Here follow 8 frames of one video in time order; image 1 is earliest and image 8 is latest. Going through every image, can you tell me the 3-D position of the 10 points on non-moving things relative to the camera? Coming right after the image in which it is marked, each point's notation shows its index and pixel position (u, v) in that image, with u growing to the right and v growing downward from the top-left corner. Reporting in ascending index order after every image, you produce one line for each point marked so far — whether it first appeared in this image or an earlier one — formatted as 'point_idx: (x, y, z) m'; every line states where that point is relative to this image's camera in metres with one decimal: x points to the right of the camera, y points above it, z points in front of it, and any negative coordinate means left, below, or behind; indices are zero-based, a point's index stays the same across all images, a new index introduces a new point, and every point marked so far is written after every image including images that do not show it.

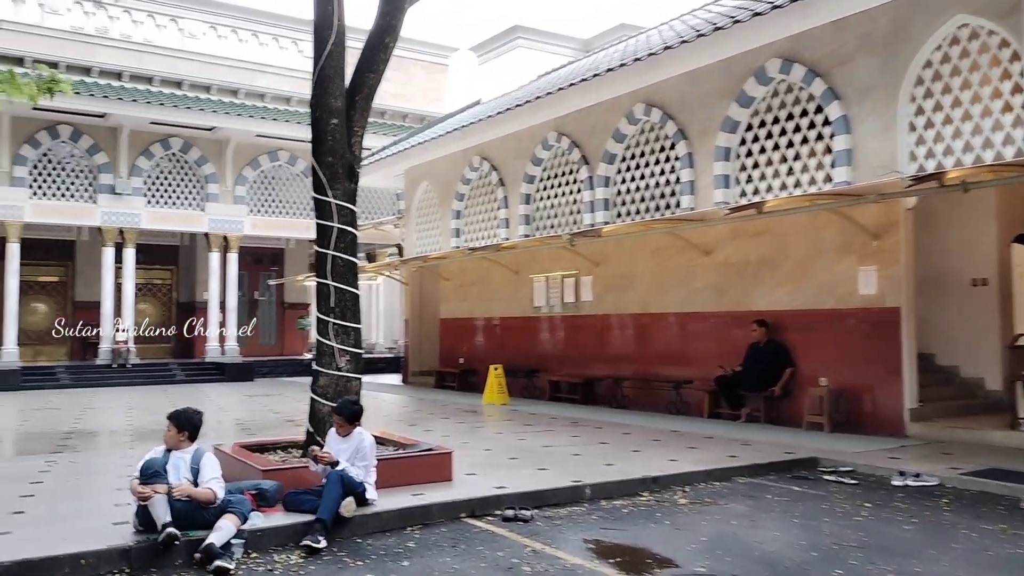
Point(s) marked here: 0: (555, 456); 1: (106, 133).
0: (+0.4, -1.6, +7.9) m
1: (-9.4, +3.6, +18.7) m
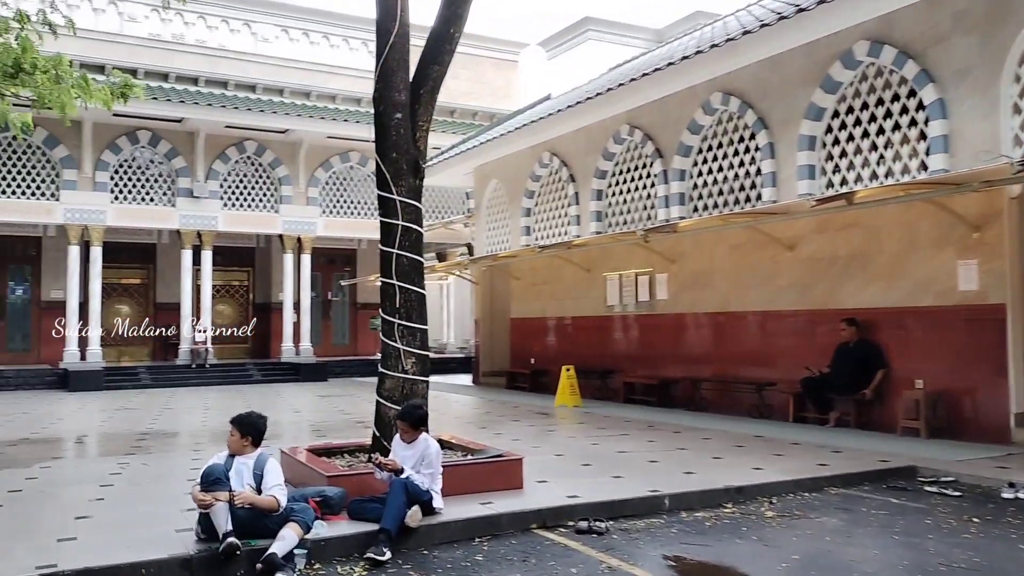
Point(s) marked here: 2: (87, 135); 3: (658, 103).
0: (+1.1, -1.6, +7.5) m
1: (-7.7, +3.5, +19.2) m
2: (-9.3, +3.4, +17.8) m
3: (+2.4, +3.0, +13.2) m
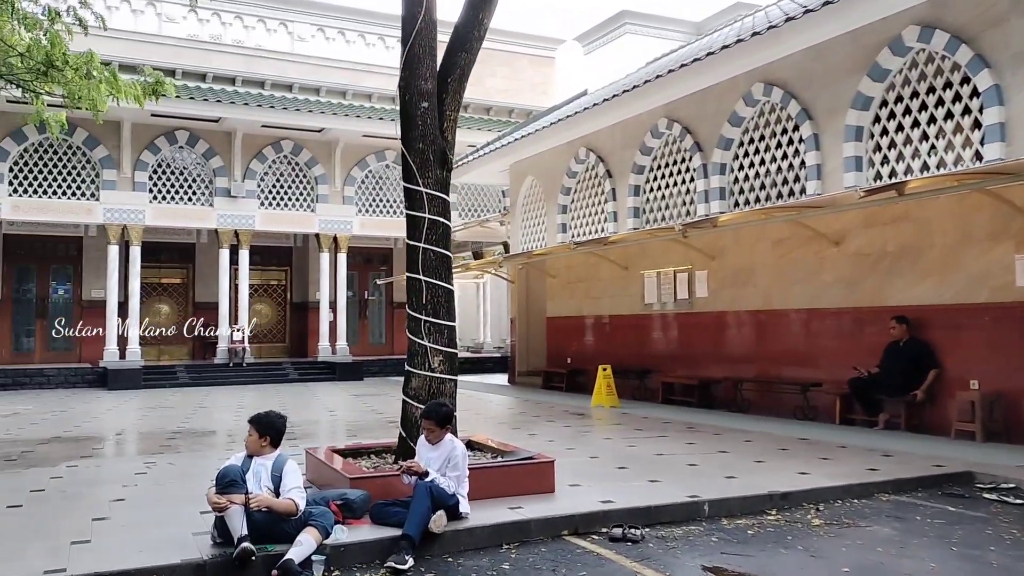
0: (+1.4, -1.6, +7.2) m
1: (-6.9, +3.6, +19.3) m
2: (-8.5, +3.4, +18.0) m
3: (+2.9, +3.0, +12.9) m
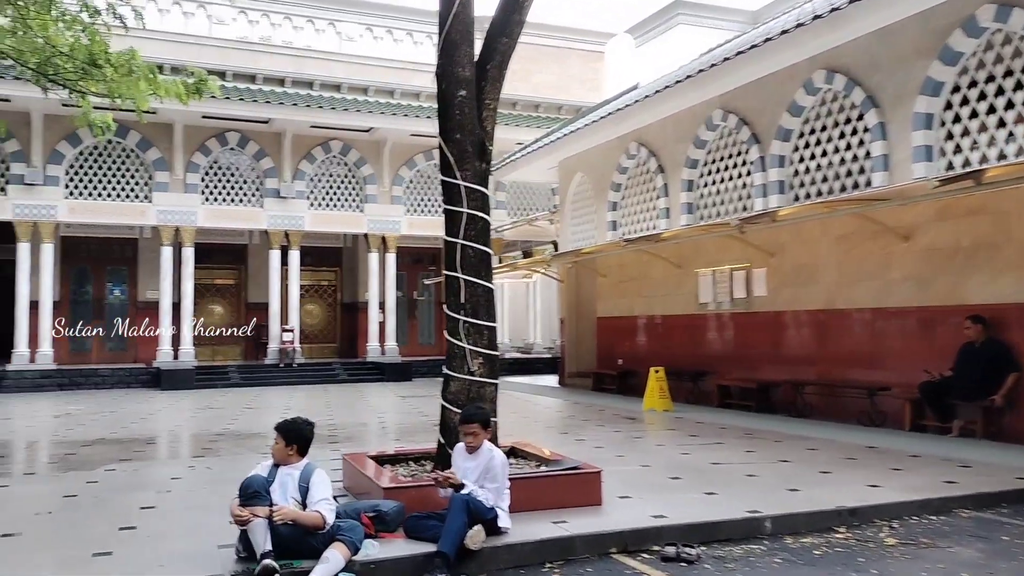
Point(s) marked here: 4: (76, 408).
0: (+1.8, -1.6, +6.7) m
1: (-5.7, +3.5, +19.3) m
2: (-7.5, +3.4, +18.1) m
3: (+3.7, +3.1, +12.3) m
4: (-7.5, -2.1, +14.0) m
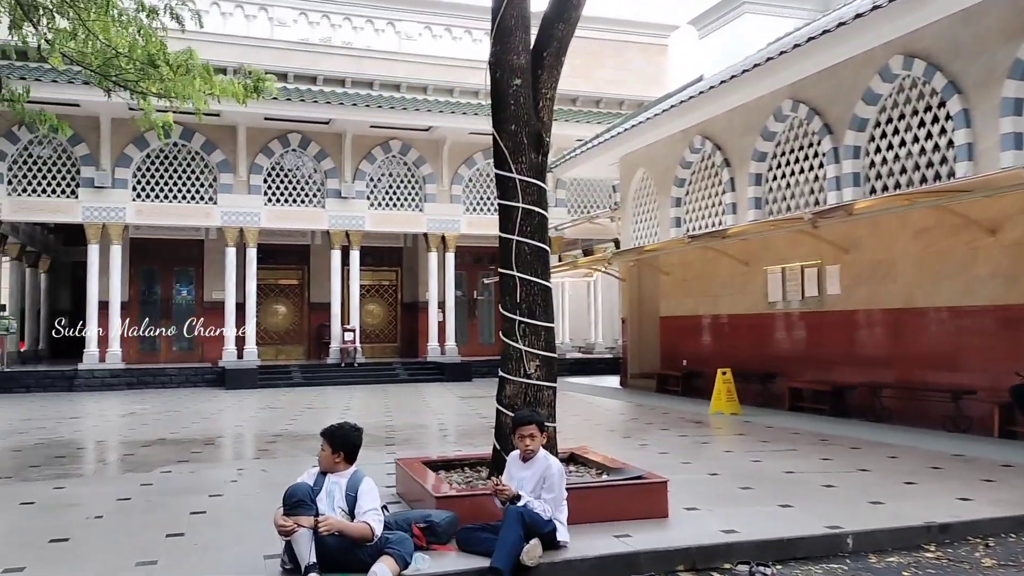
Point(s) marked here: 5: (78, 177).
0: (+2.2, -1.5, +6.3) m
1: (-4.3, +3.5, +19.4) m
2: (-6.1, +3.4, +18.4) m
3: (+4.5, +3.1, +11.7) m
4: (-6.5, -2.1, +14.3) m
5: (-9.4, +2.4, +17.5) m
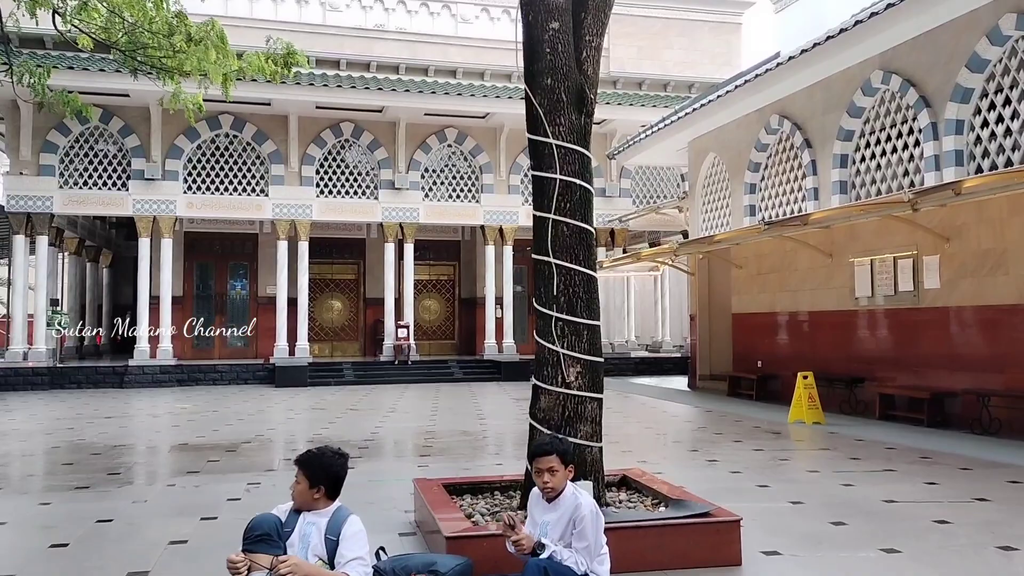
0: (+2.5, -1.5, +5.1) m
1: (-2.9, +3.7, +18.7) m
2: (-4.8, +3.5, +17.8) m
3: (+5.2, +3.2, +10.3) m
4: (-5.5, -2.0, +13.8) m
5: (-8.1, +2.5, +17.2) m
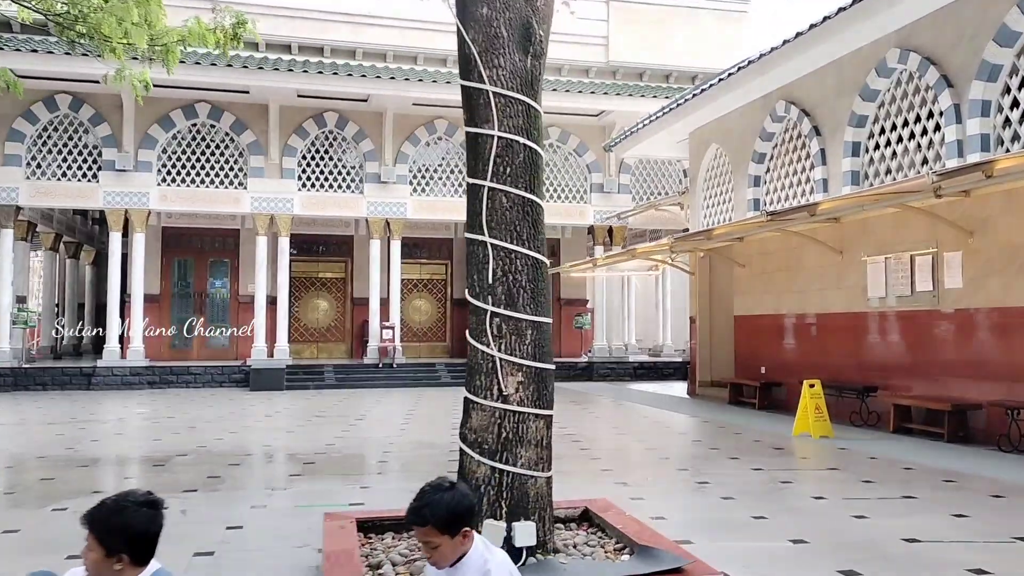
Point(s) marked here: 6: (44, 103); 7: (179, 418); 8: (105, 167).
0: (+2.2, -1.4, +4.1) m
1: (-3.1, +3.7, +17.8) m
2: (-5.0, +3.5, +16.9) m
3: (+5.0, +3.2, +9.3) m
4: (-5.8, -1.9, +12.9) m
5: (-8.3, +2.6, +16.4) m
6: (-9.2, +3.7, +16.0) m
7: (-4.8, -1.8, +11.6) m
8: (-8.2, +2.4, +16.3) m
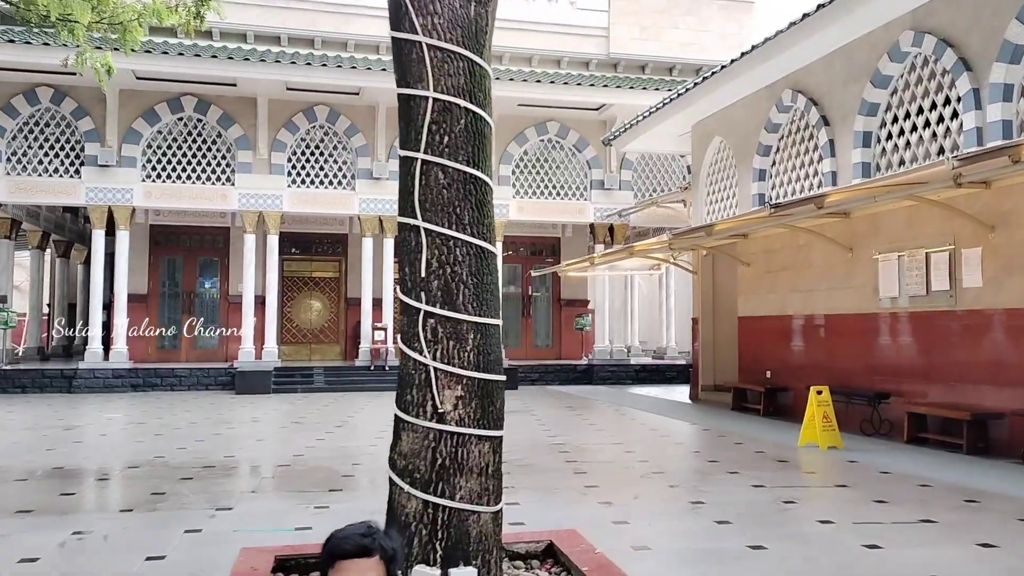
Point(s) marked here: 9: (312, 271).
0: (+1.9, -1.4, +3.5) m
1: (-3.1, +3.7, +17.2) m
2: (-5.1, +3.5, +16.4) m
3: (+4.8, +3.2, +8.7) m
4: (-5.9, -1.9, +12.4) m
5: (-8.4, +2.6, +15.9) m
6: (-9.3, +3.7, +15.5) m
7: (-4.9, -1.8, +11.1) m
8: (-8.3, +2.4, +15.8) m
9: (-4.9, +0.4, +19.8) m
